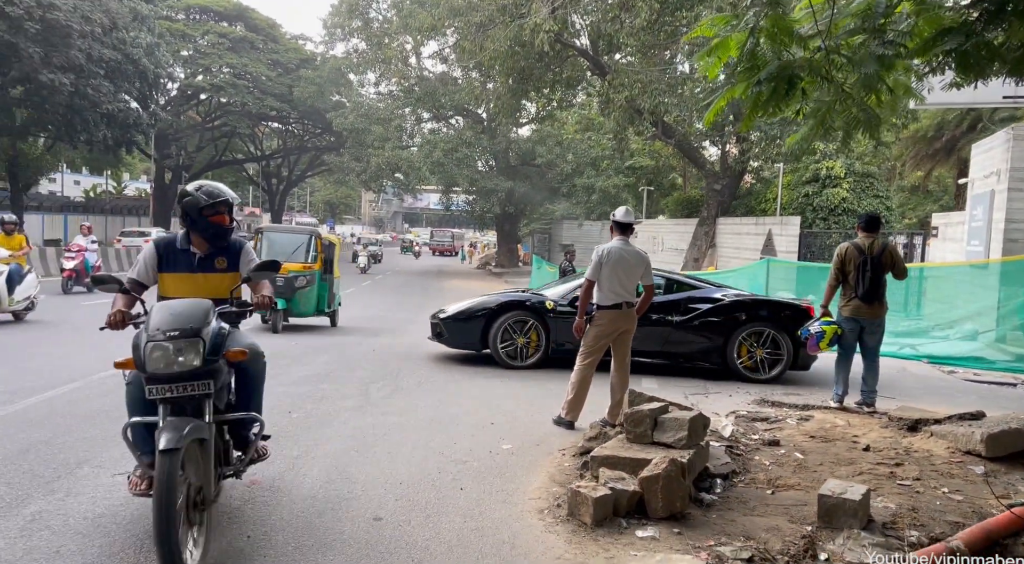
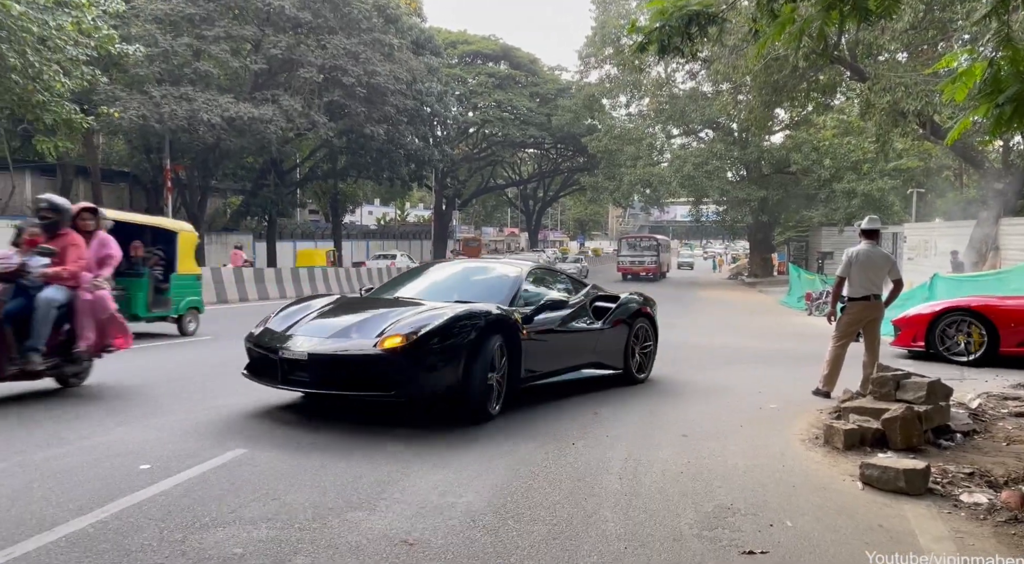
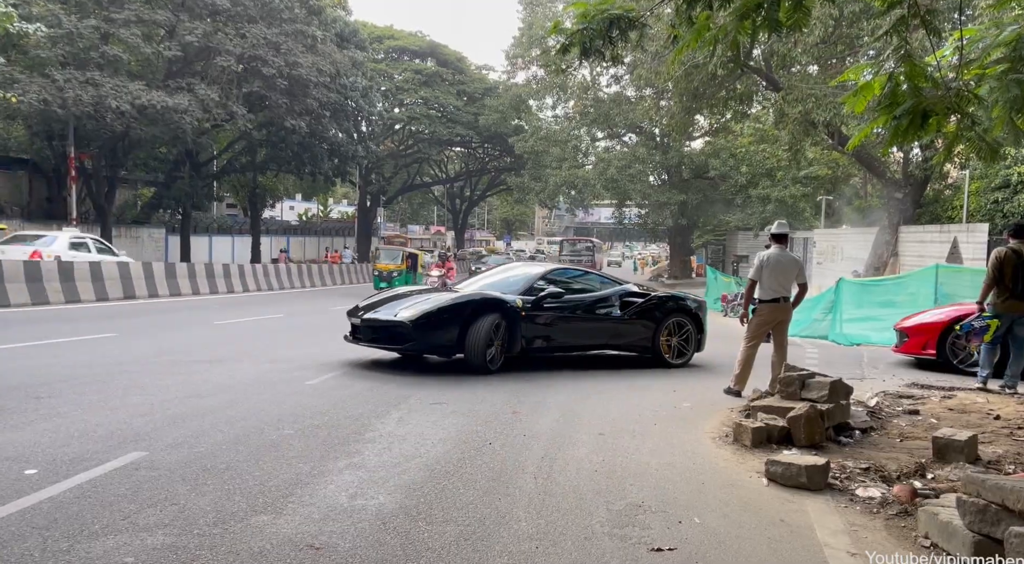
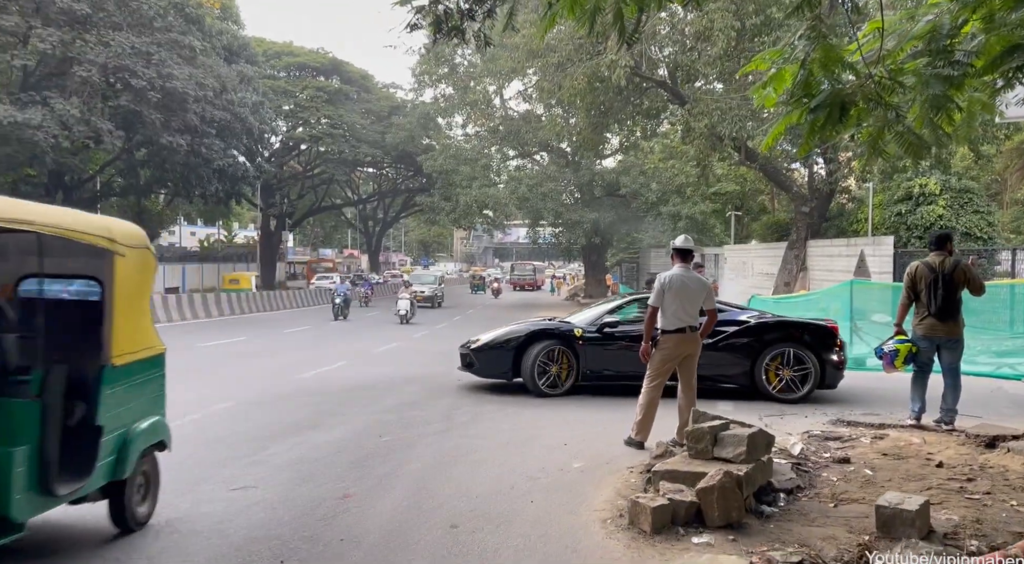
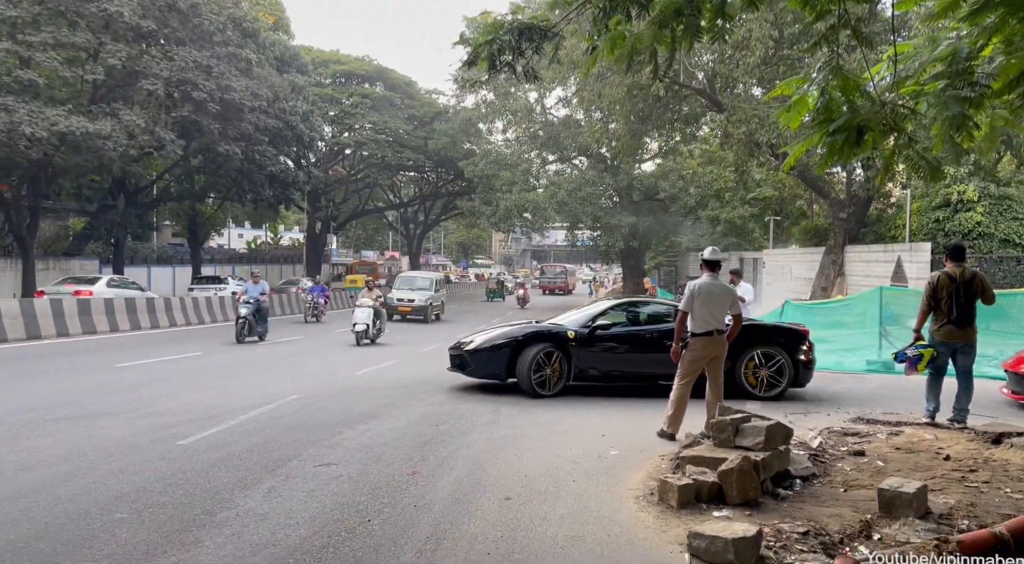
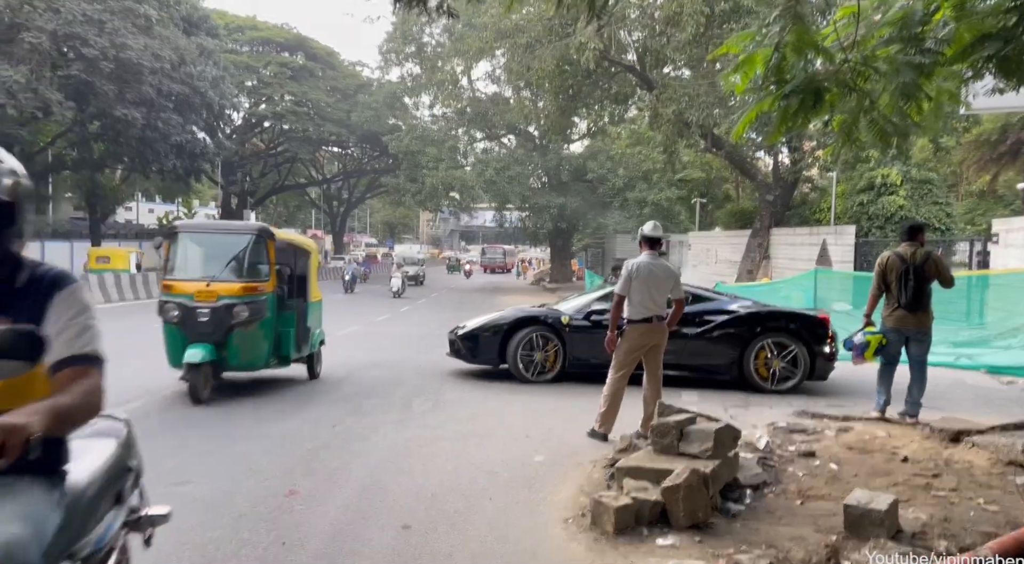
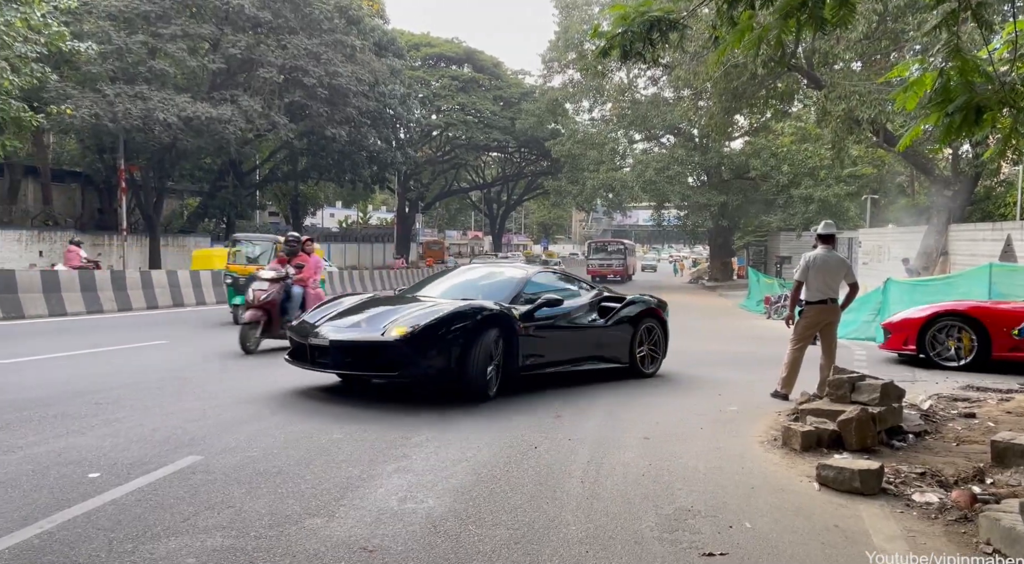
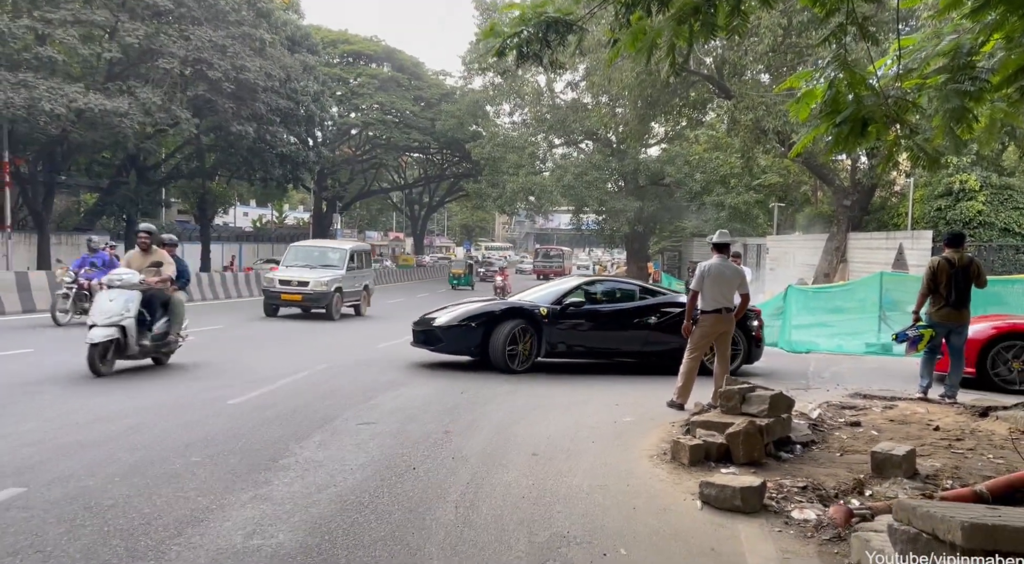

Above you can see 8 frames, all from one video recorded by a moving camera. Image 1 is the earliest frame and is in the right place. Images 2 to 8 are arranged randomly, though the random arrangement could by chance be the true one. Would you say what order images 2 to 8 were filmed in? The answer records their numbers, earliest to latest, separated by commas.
6, 4, 5, 8, 3, 7, 2
